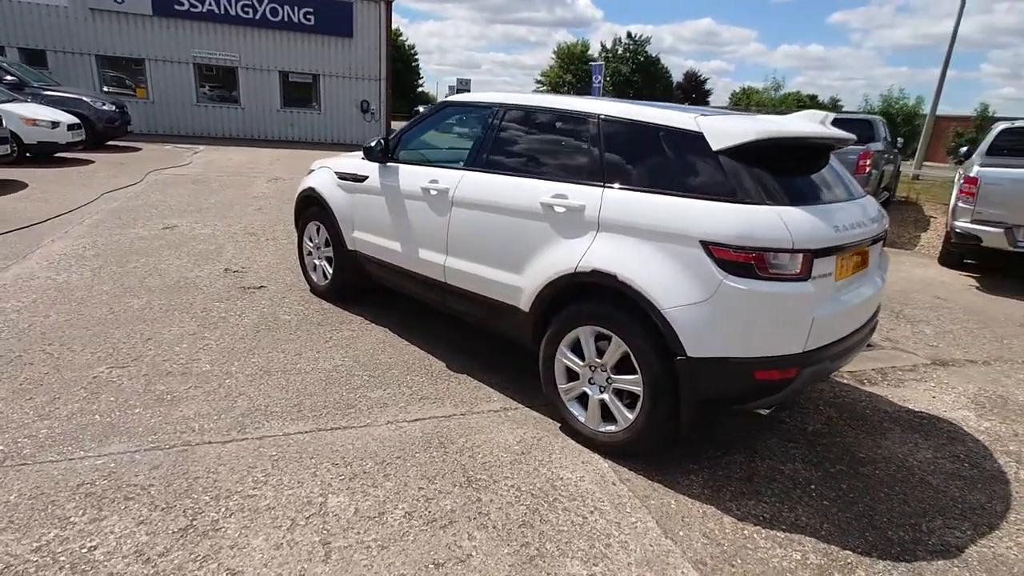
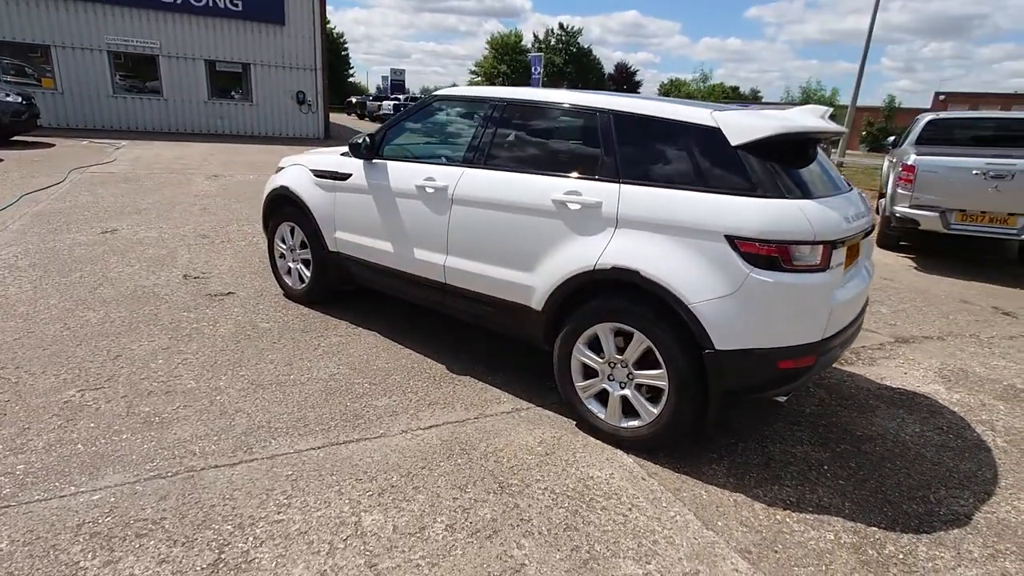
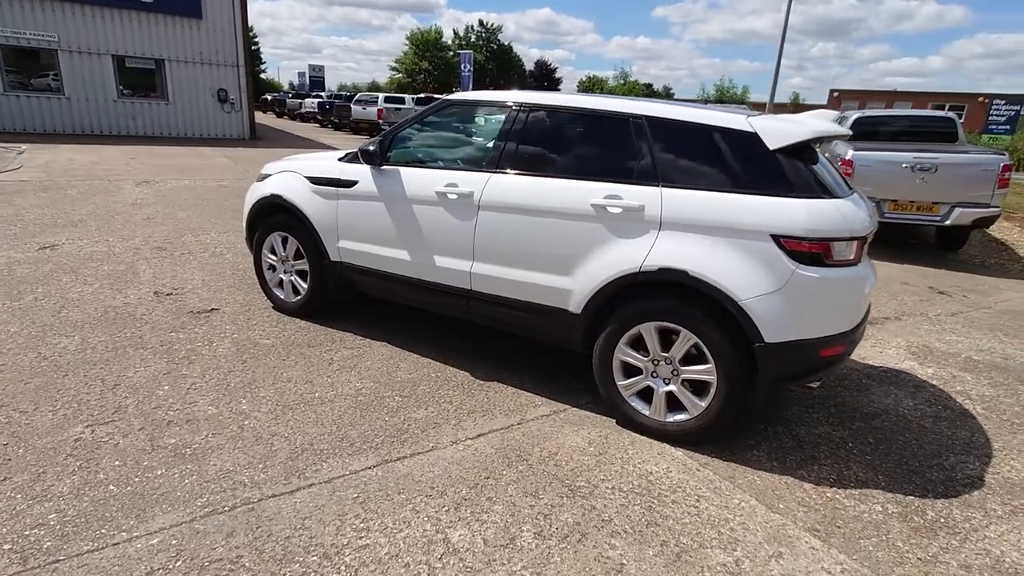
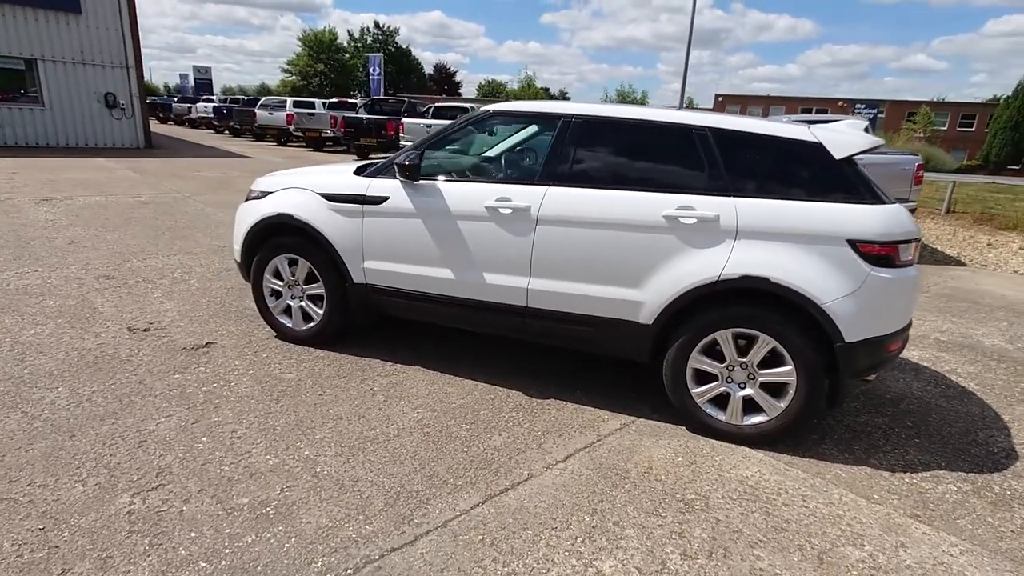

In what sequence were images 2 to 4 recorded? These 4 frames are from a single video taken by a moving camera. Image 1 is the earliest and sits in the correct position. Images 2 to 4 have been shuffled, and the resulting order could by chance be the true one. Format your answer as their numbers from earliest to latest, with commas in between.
2, 3, 4
